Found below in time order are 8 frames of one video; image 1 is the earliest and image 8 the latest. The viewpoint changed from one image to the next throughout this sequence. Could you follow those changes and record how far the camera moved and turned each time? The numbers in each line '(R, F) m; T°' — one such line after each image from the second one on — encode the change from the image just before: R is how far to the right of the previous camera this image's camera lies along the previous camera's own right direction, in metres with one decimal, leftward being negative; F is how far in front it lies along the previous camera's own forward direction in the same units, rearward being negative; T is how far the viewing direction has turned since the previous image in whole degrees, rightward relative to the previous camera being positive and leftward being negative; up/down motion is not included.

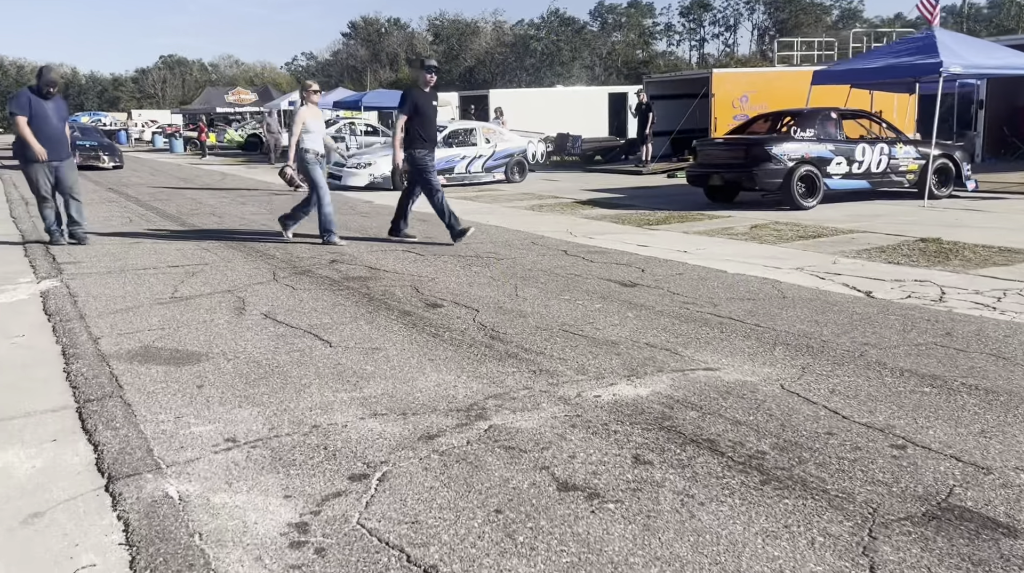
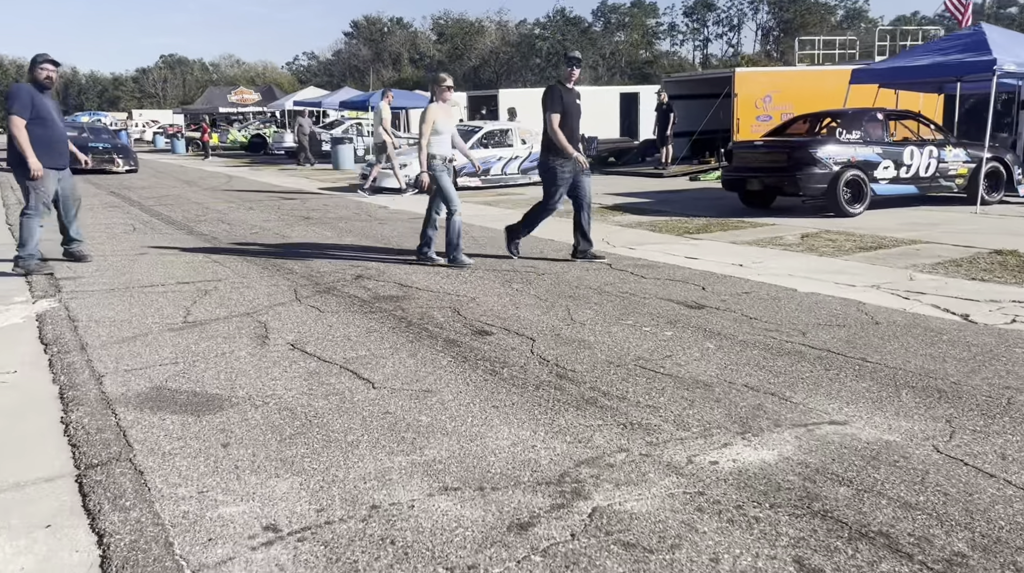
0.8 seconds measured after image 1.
(-0.4, +0.9) m; 0°
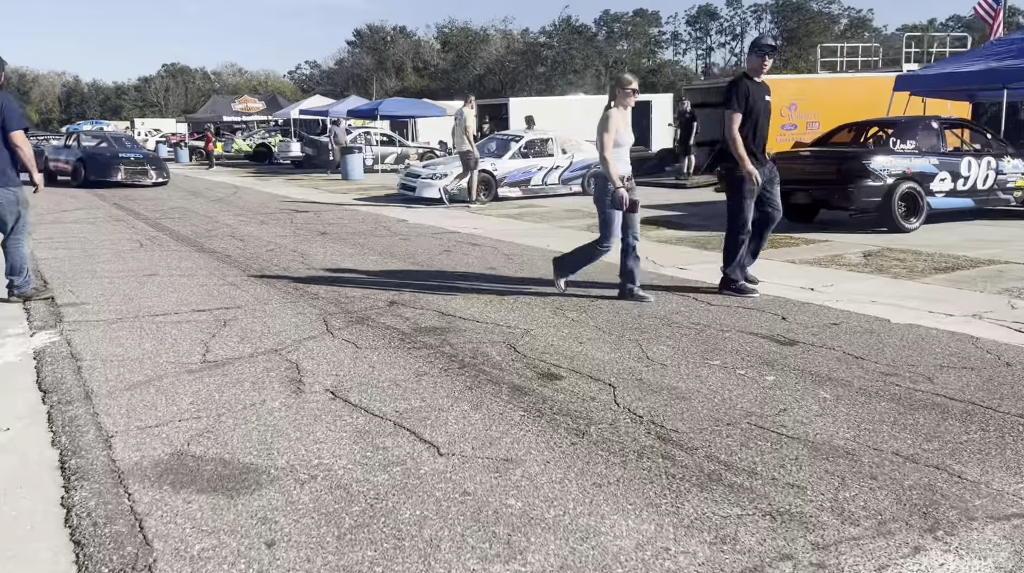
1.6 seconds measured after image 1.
(-0.4, +0.9) m; 0°
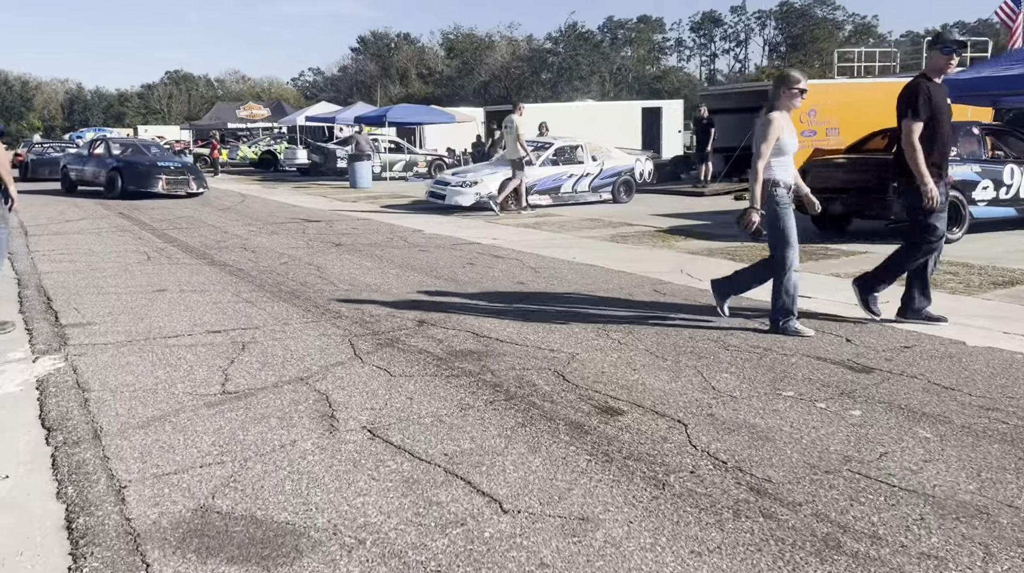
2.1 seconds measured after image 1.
(-0.3, +0.6) m; 0°
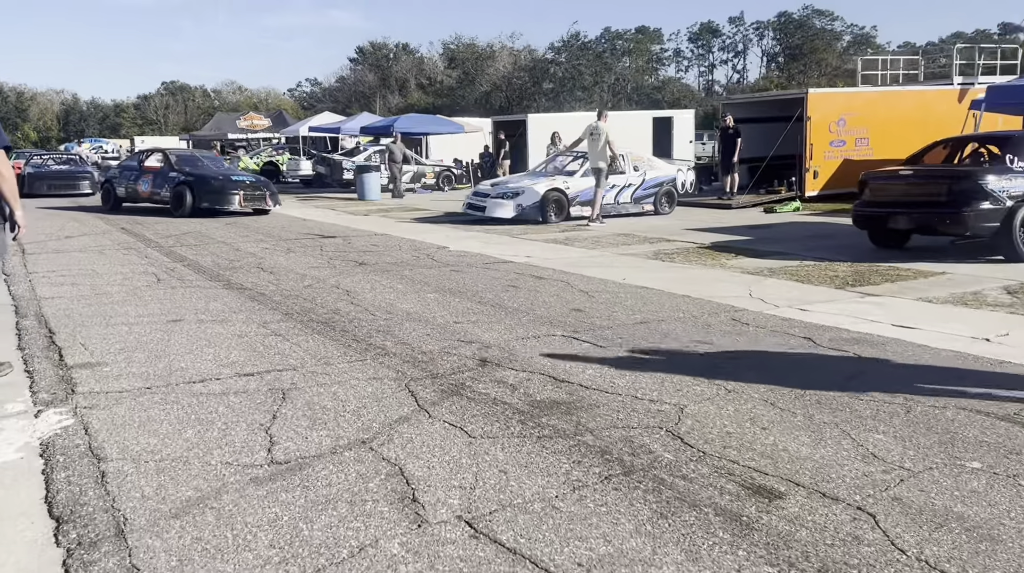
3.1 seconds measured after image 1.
(-0.5, +1.0) m; 0°
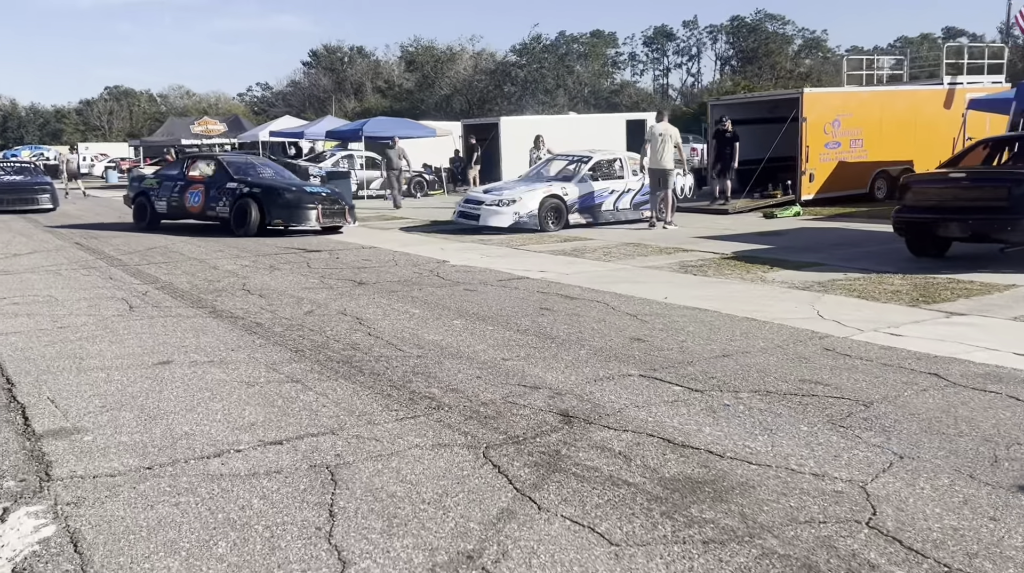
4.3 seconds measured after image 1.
(-0.7, +1.3) m; +3°
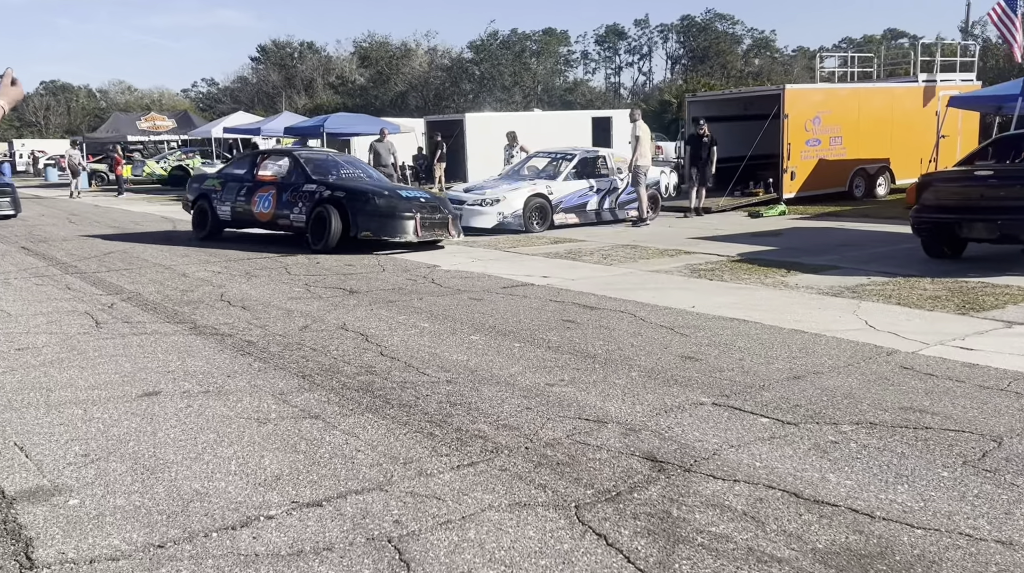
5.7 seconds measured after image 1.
(-0.6, +0.9) m; +3°
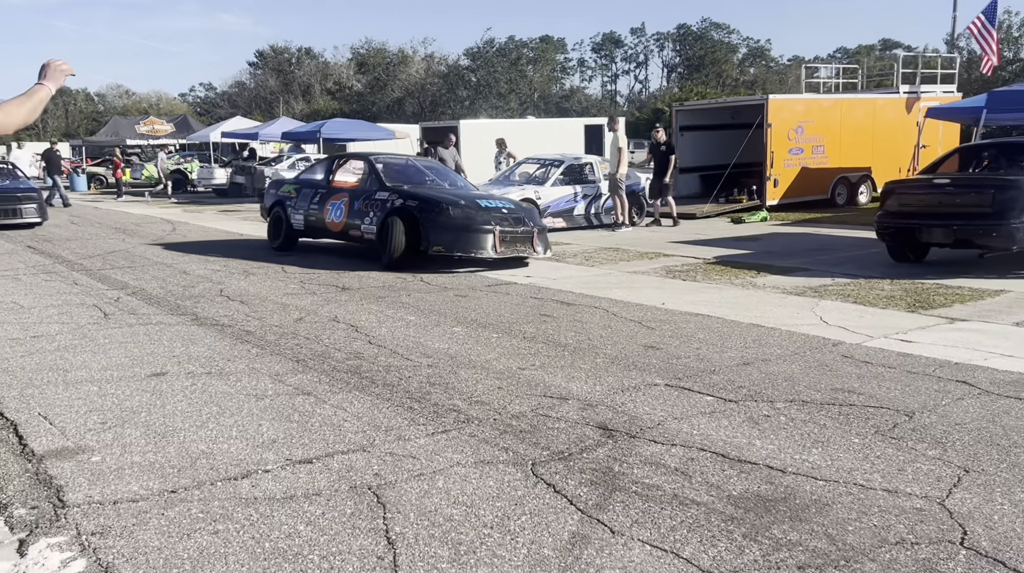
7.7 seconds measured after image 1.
(+0.1, -0.6) m; 0°
